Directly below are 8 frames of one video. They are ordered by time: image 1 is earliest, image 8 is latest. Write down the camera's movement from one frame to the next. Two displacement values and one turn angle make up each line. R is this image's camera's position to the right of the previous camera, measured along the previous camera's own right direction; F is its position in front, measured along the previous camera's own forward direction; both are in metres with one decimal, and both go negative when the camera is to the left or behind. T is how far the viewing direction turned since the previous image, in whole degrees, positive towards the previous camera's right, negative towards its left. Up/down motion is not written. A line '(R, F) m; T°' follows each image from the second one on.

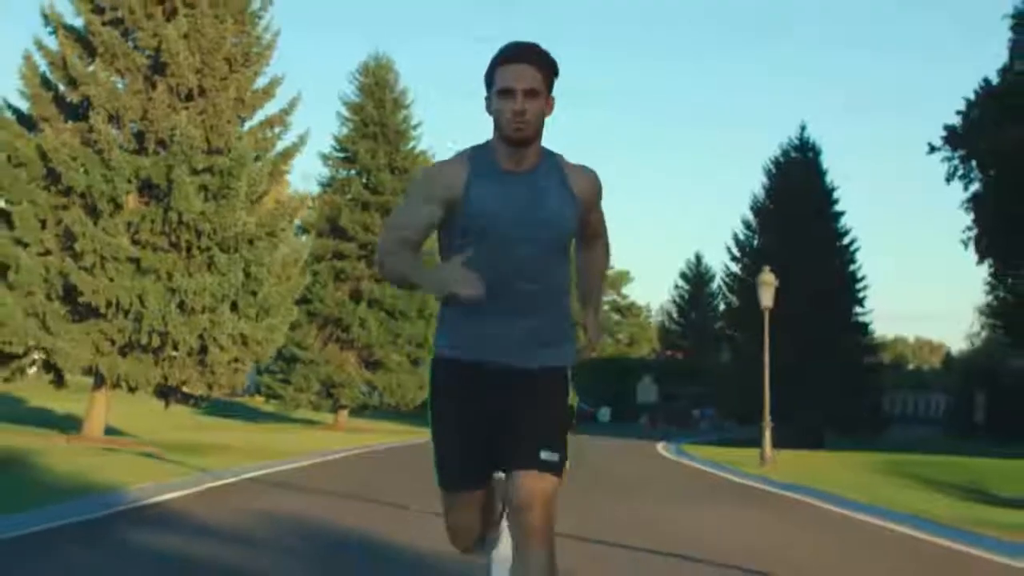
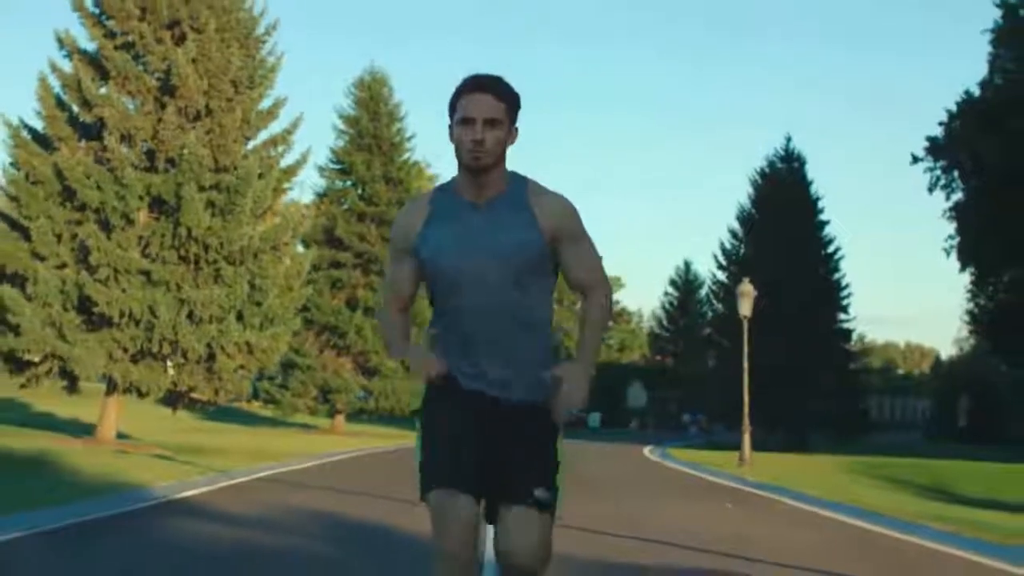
(0.0, -1.5) m; 0°
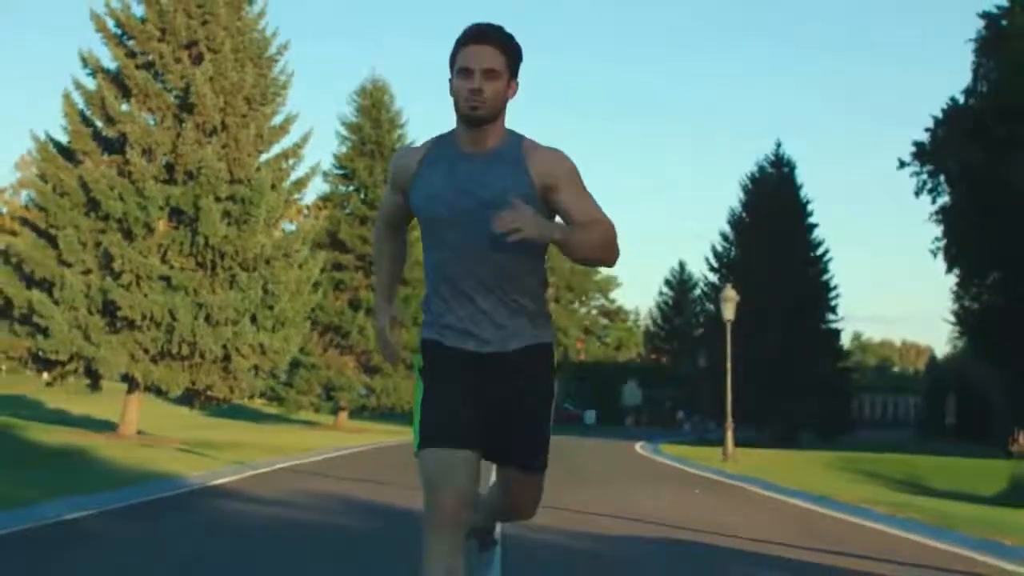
(0.0, -2.0) m; 0°
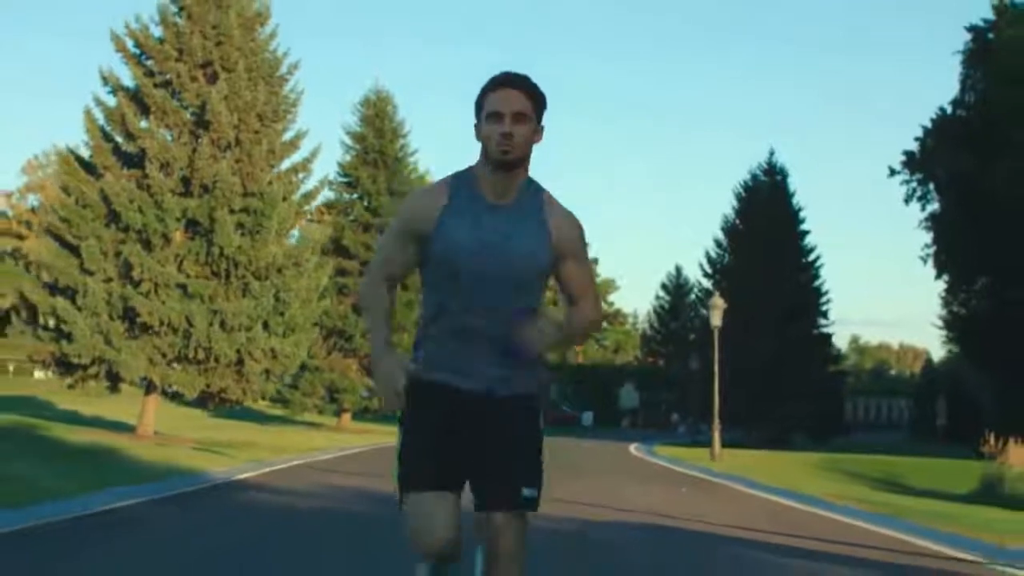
(0.0, -1.7) m; 0°
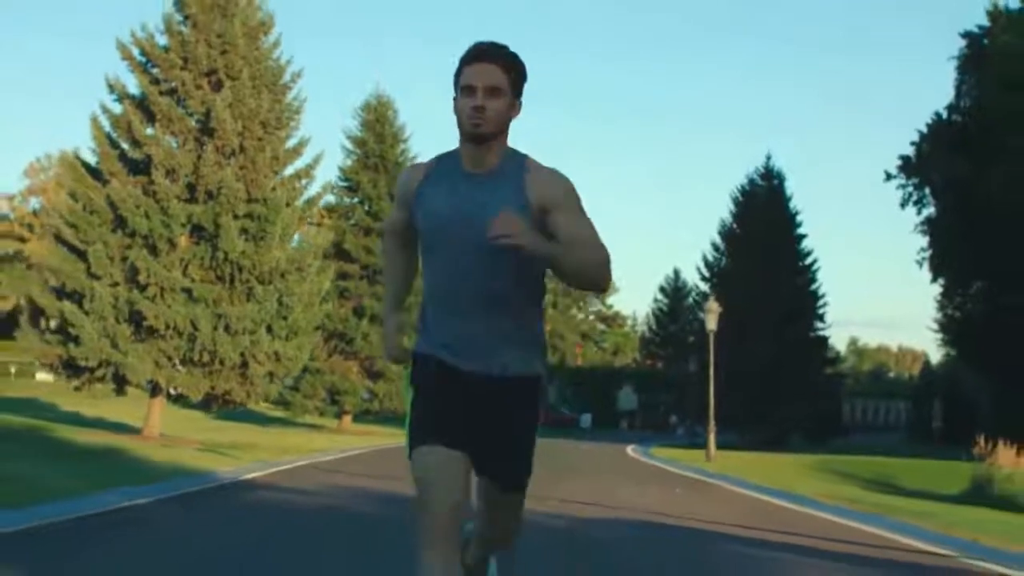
(0.0, -0.6) m; 0°
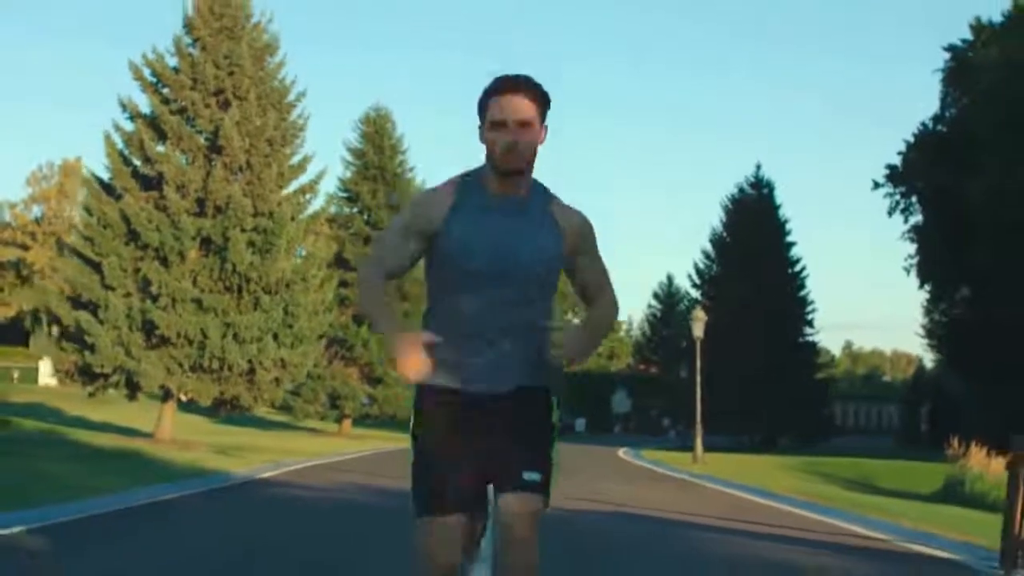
(0.0, -1.6) m; 0°
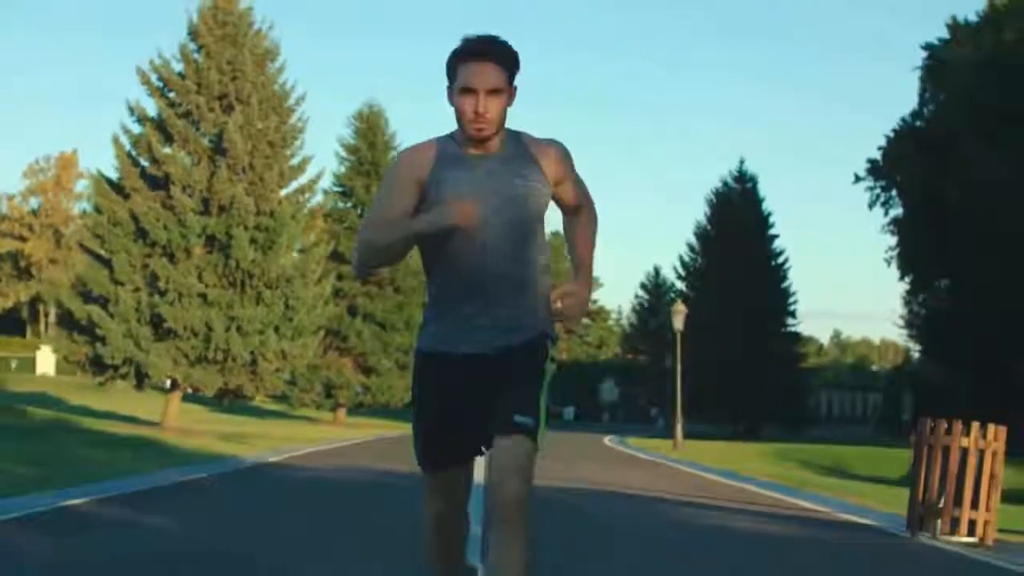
(0.0, -1.9) m; 0°
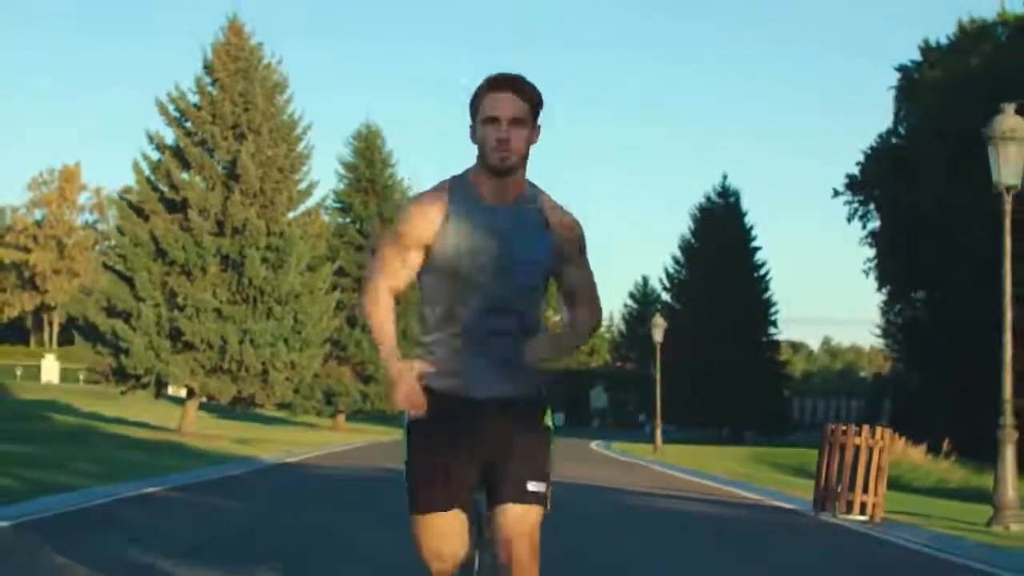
(0.0, -3.1) m; 0°
